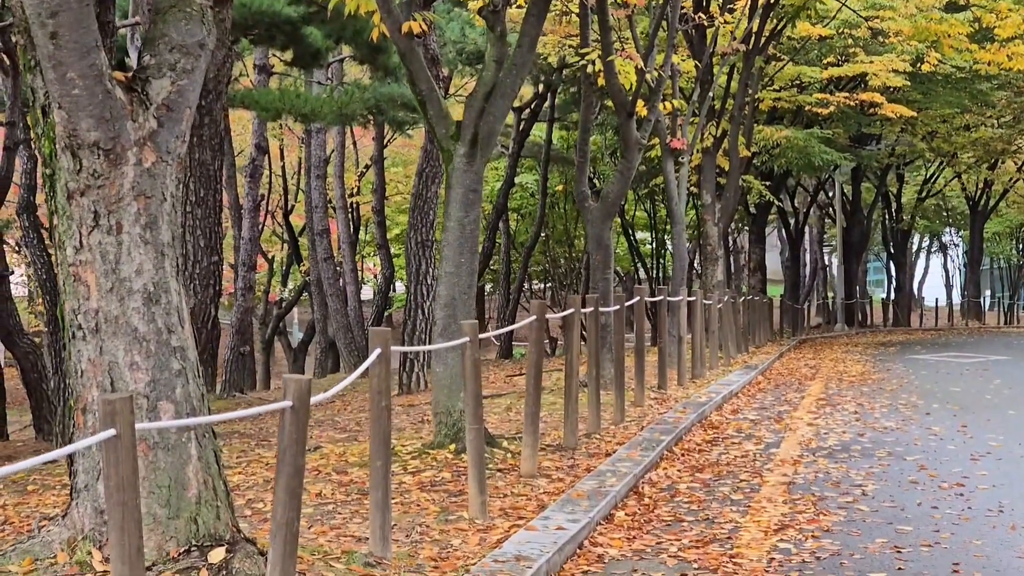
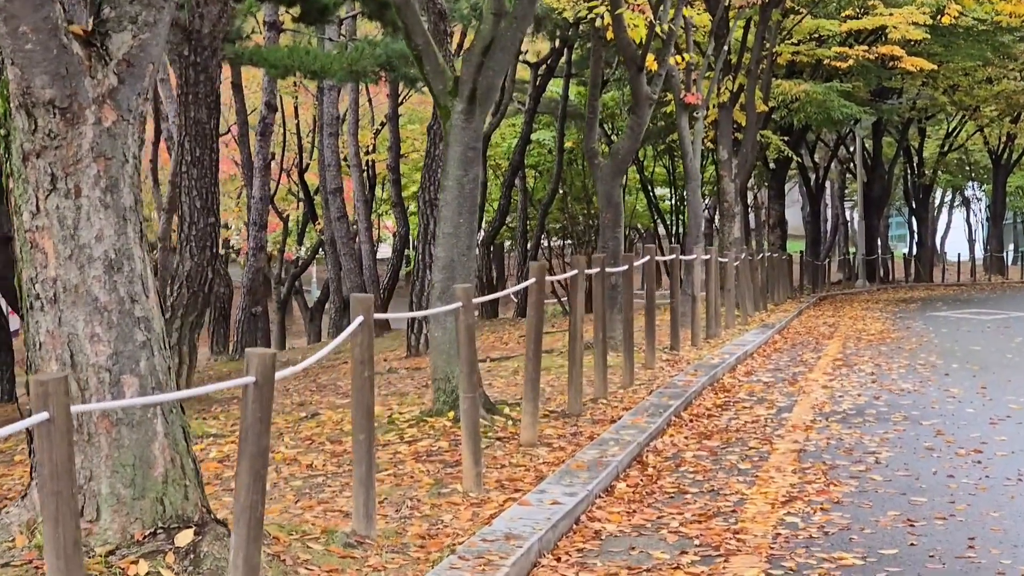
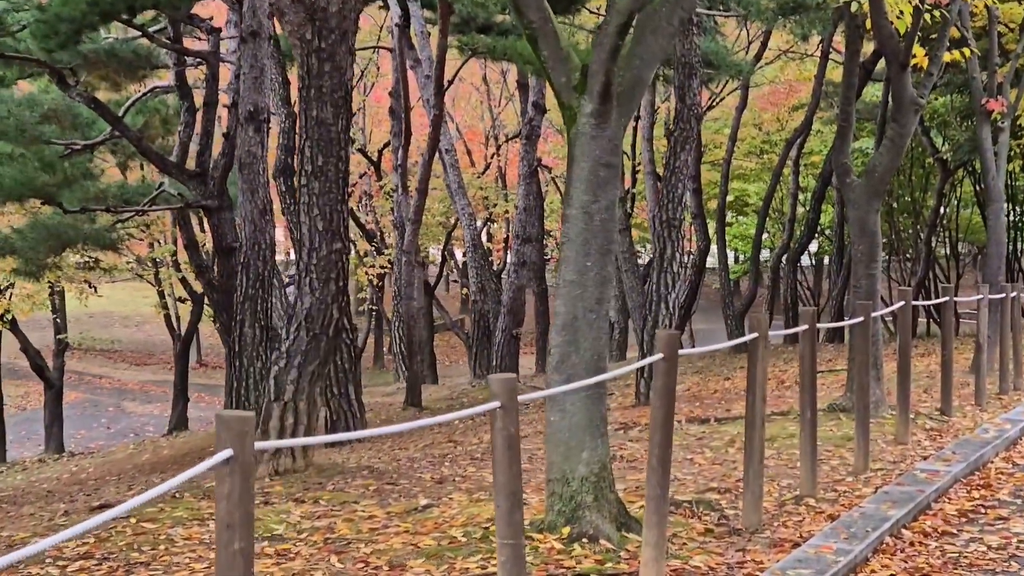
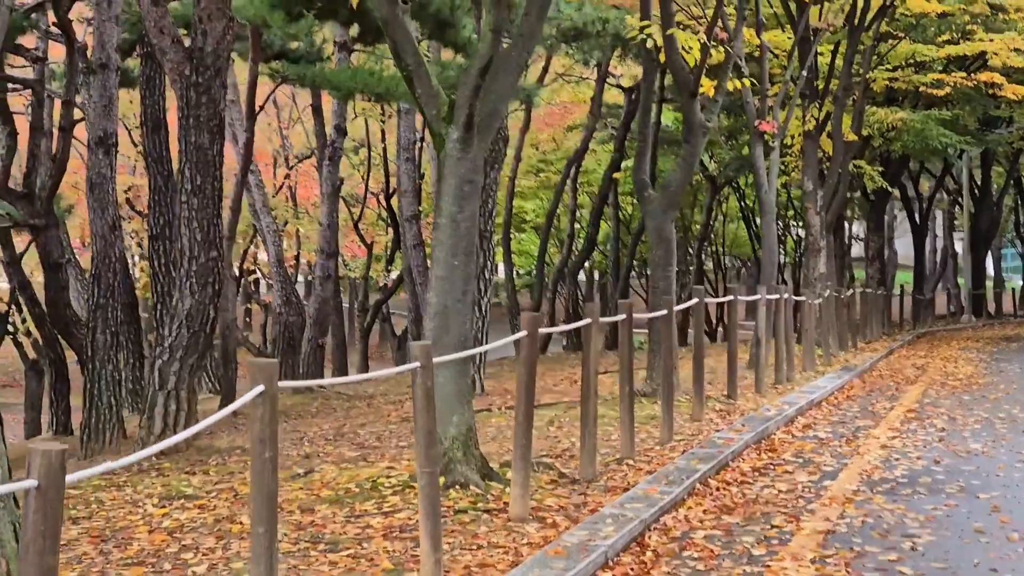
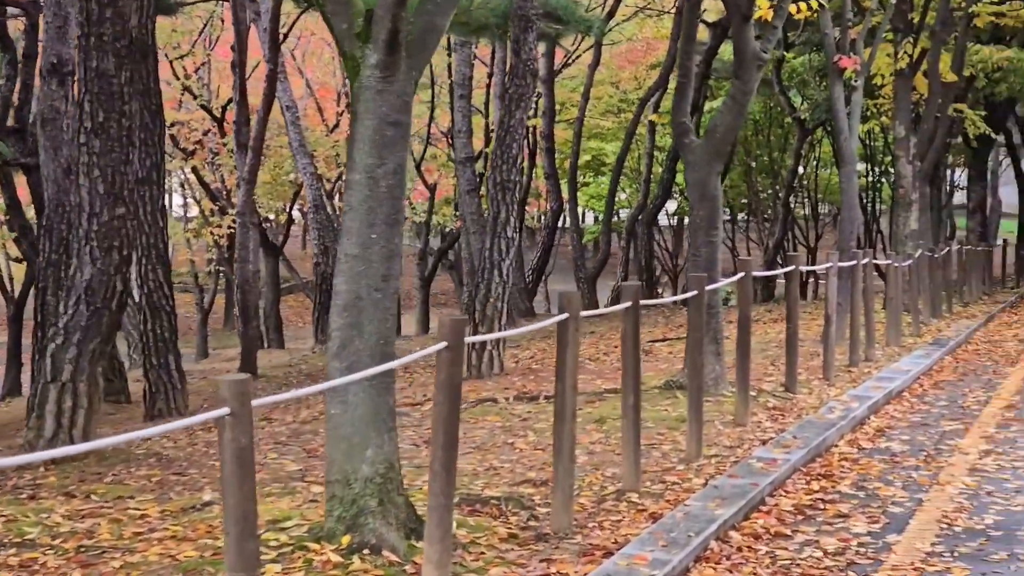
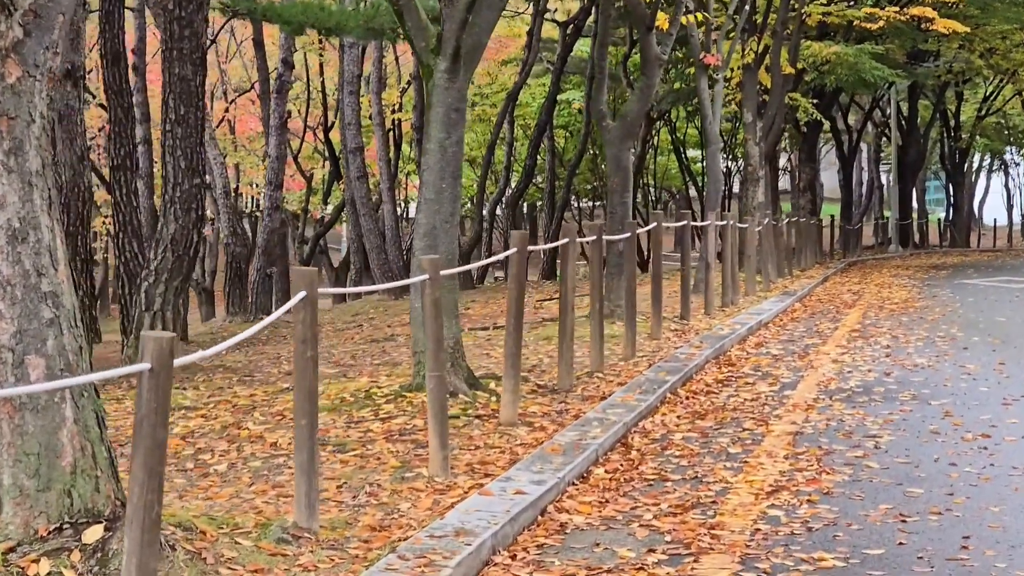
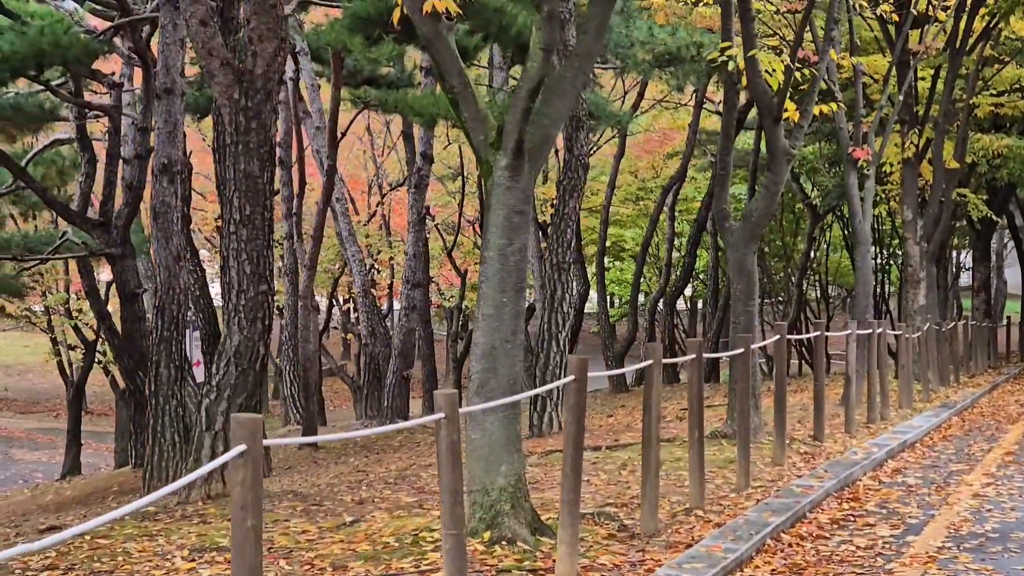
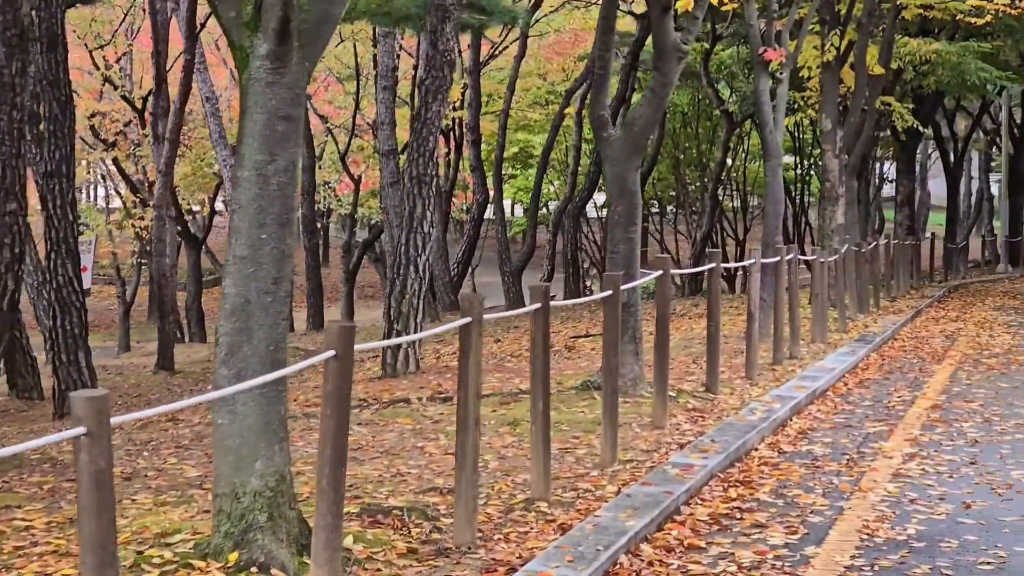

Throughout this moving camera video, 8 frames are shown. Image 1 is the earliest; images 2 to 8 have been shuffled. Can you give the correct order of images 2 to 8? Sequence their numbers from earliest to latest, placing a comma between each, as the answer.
2, 6, 4, 7, 3, 5, 8
